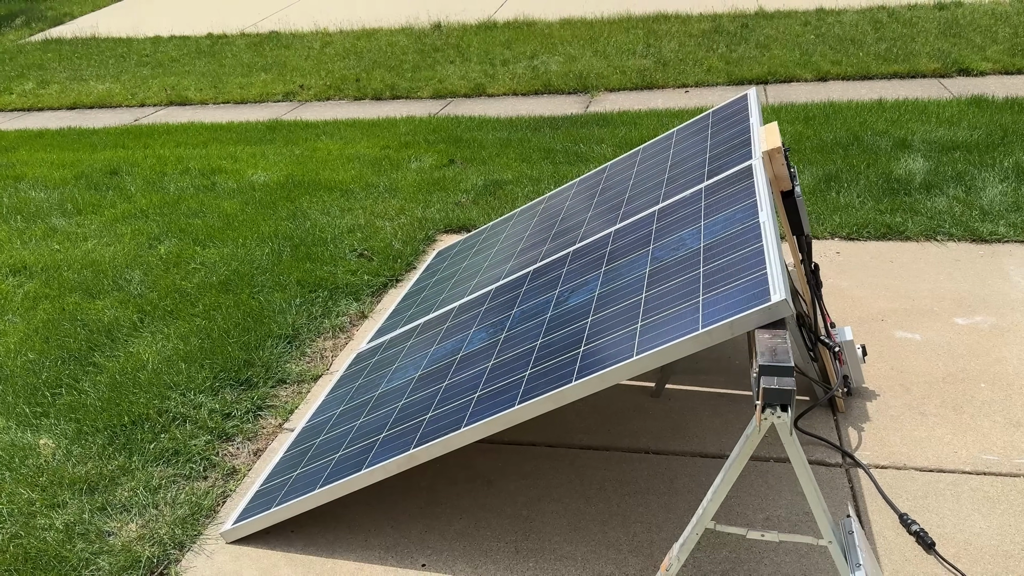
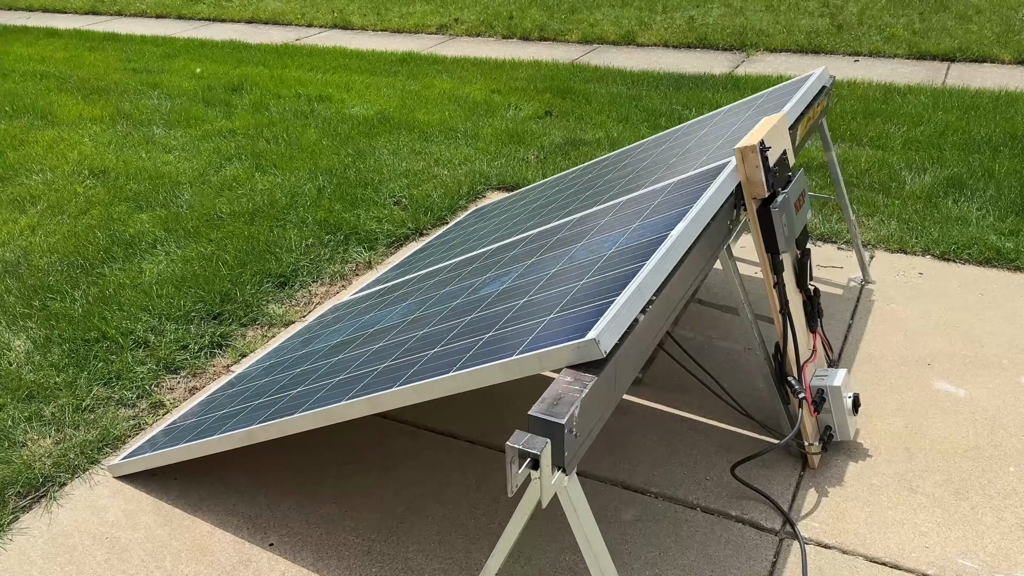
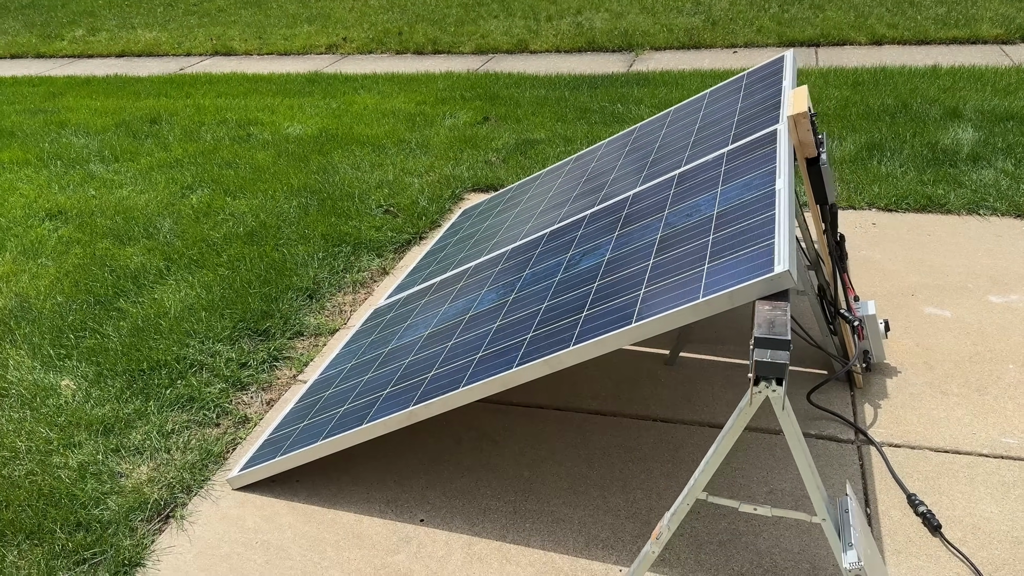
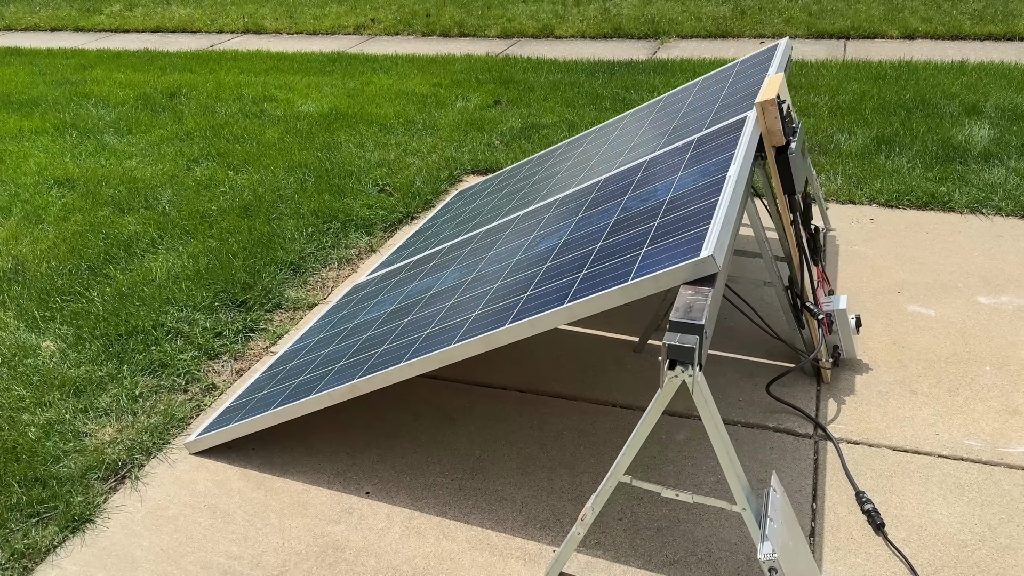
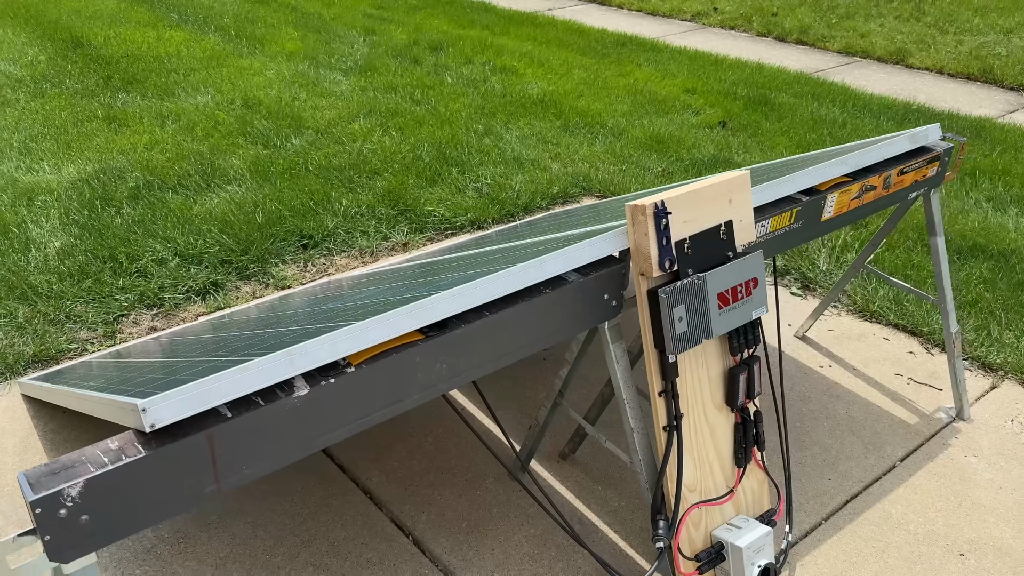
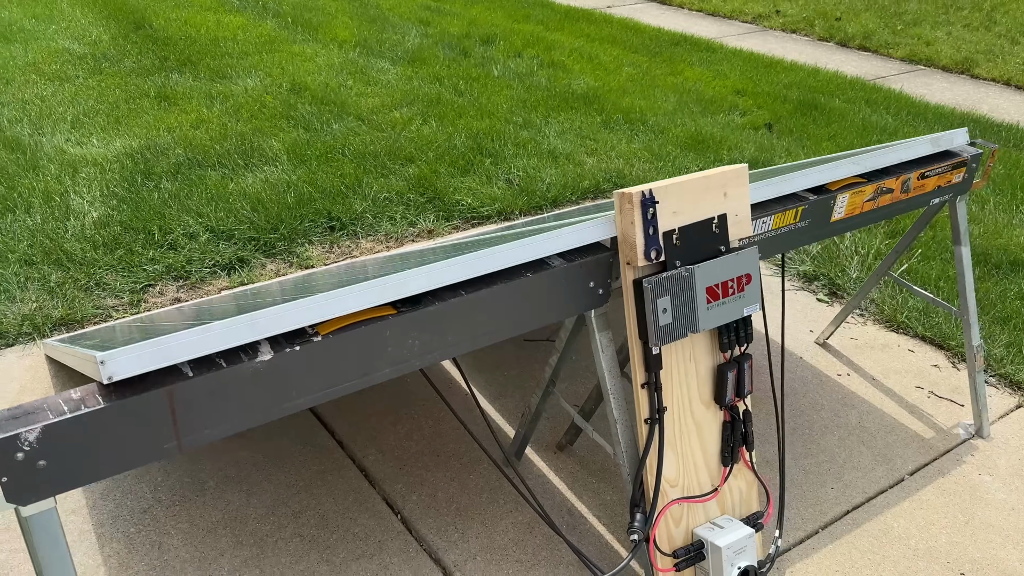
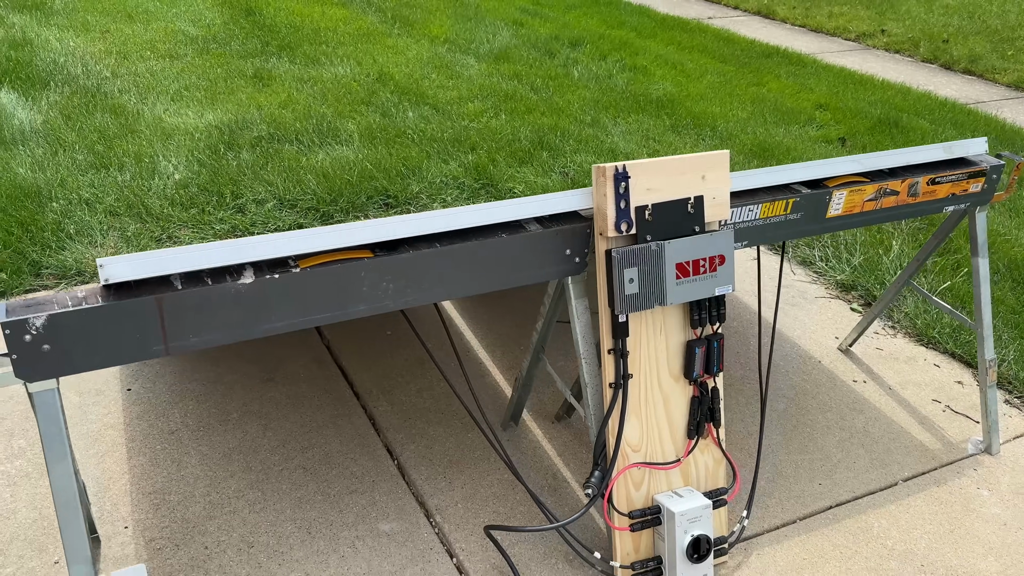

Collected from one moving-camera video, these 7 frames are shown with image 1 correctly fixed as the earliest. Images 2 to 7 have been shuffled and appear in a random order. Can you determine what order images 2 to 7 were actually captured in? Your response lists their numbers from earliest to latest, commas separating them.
3, 4, 2, 5, 6, 7
